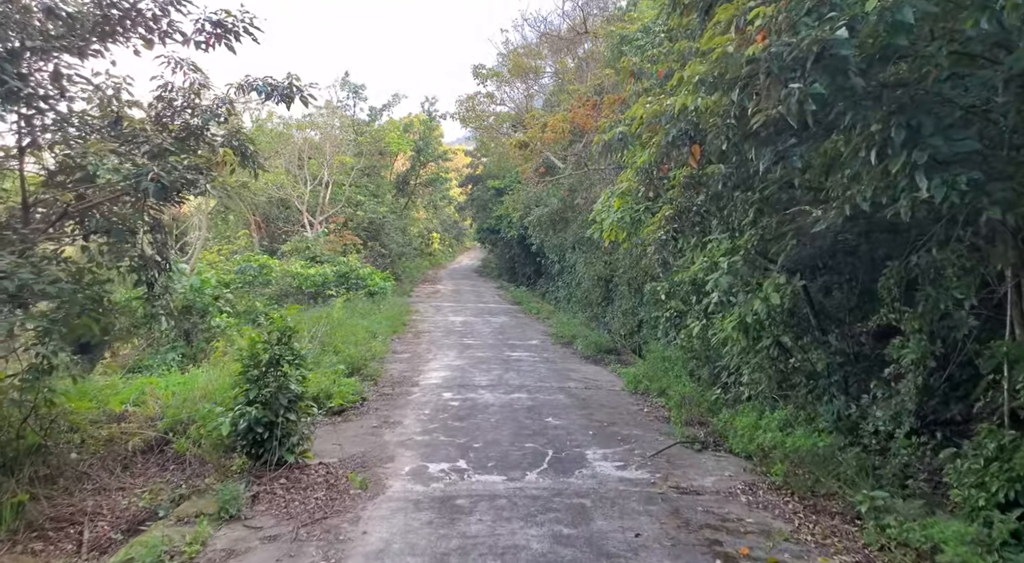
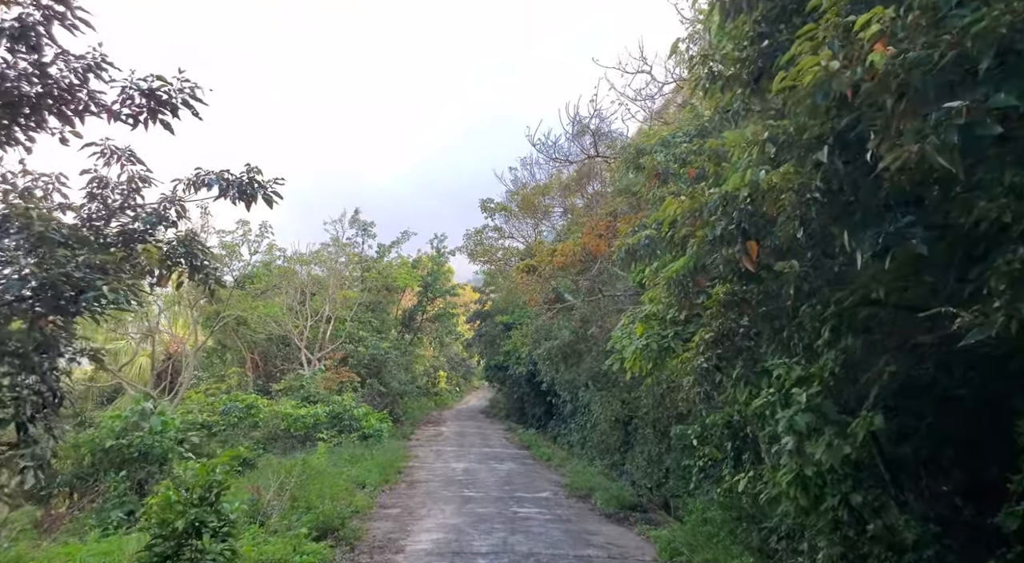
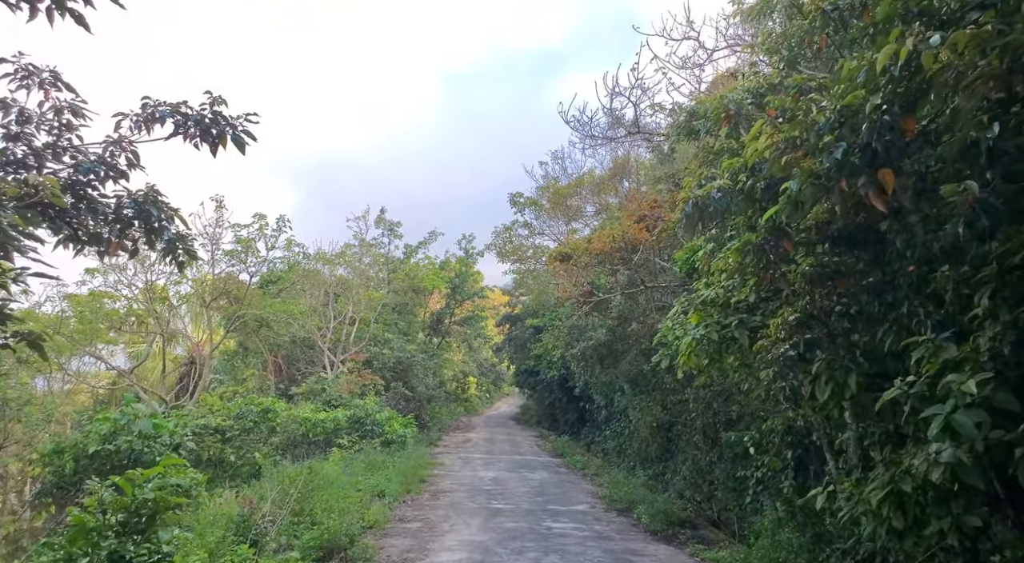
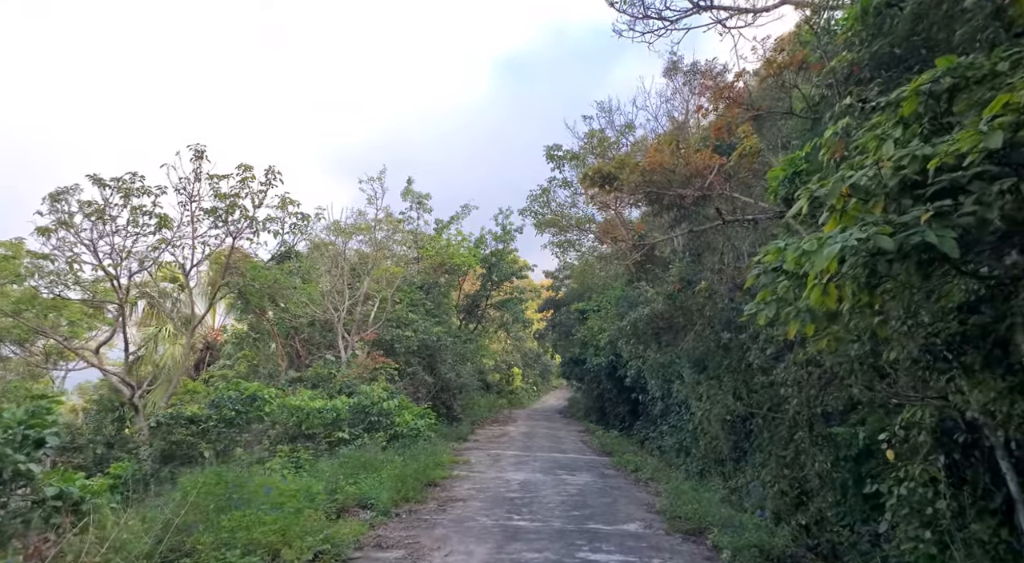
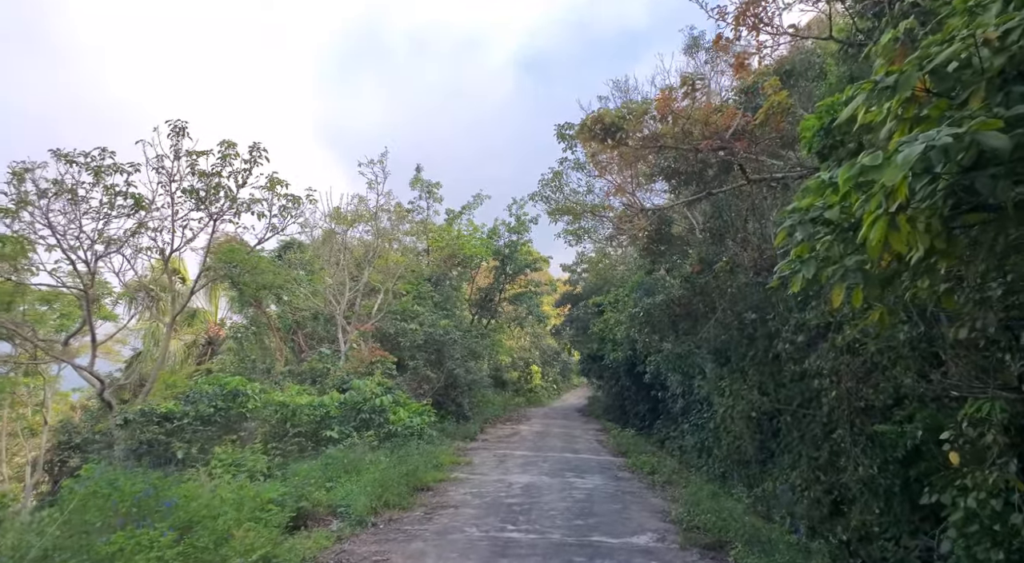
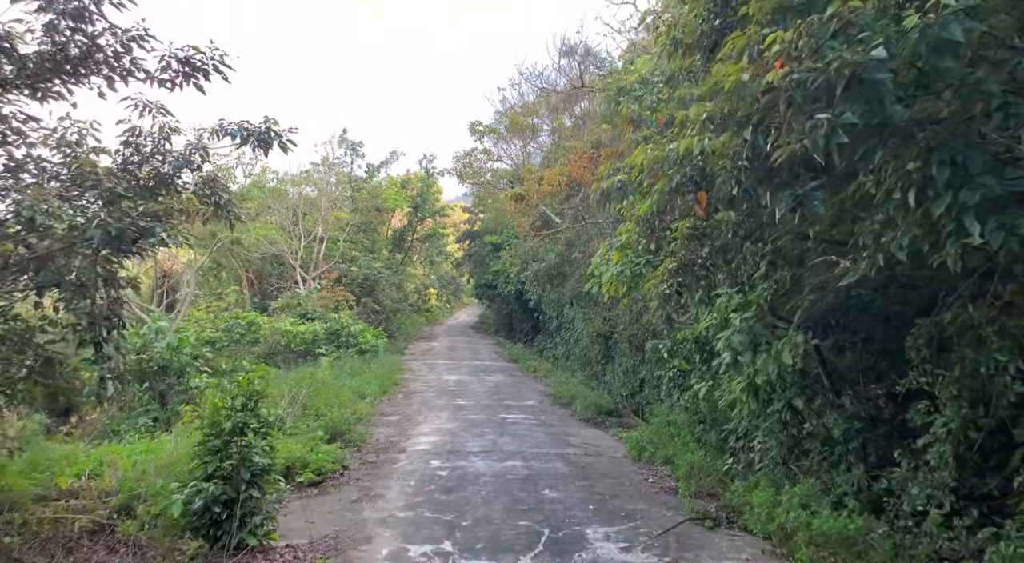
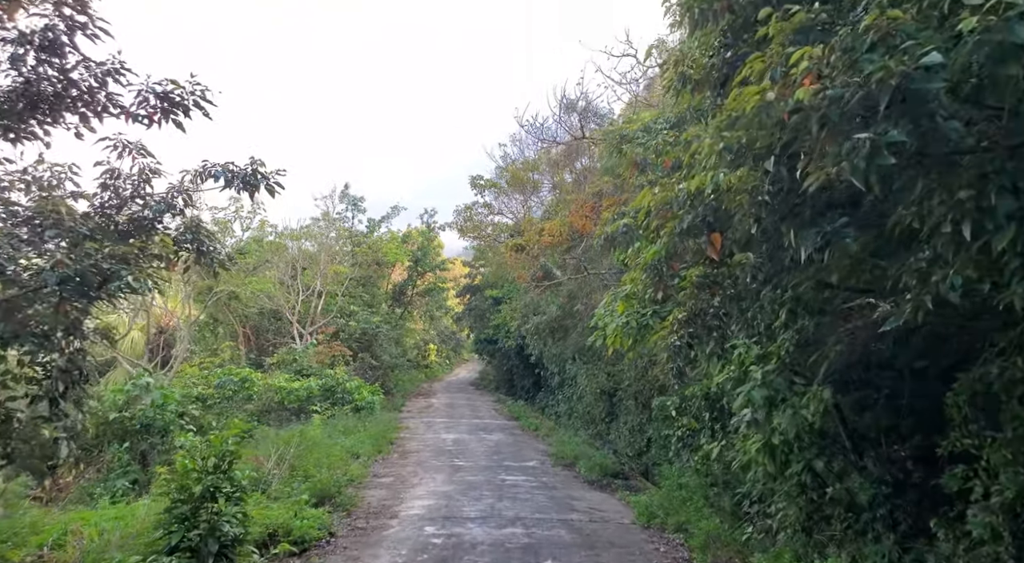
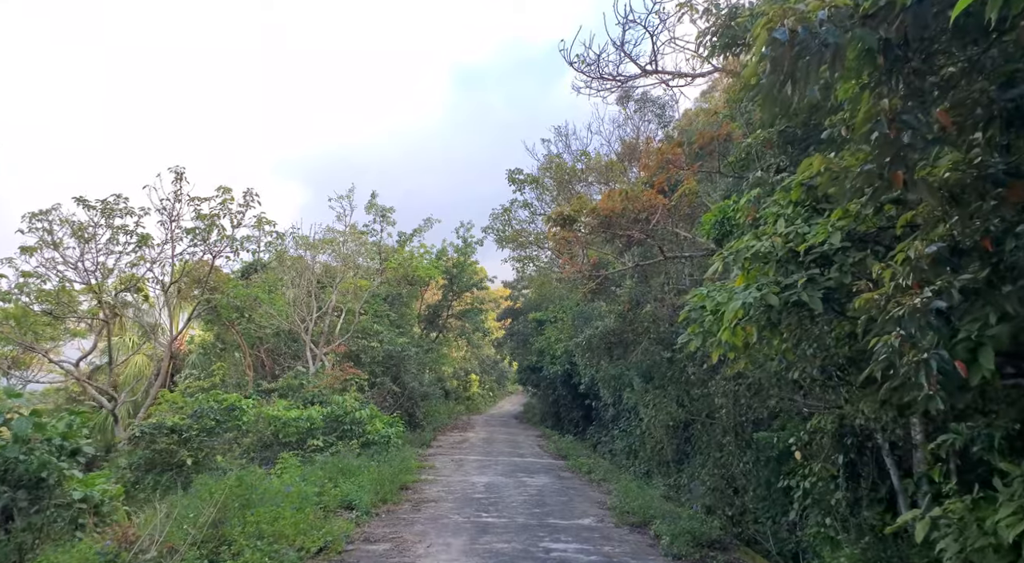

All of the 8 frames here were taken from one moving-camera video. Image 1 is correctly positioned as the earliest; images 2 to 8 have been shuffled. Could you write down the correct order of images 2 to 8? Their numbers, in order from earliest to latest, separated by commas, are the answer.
6, 7, 2, 3, 8, 4, 5
